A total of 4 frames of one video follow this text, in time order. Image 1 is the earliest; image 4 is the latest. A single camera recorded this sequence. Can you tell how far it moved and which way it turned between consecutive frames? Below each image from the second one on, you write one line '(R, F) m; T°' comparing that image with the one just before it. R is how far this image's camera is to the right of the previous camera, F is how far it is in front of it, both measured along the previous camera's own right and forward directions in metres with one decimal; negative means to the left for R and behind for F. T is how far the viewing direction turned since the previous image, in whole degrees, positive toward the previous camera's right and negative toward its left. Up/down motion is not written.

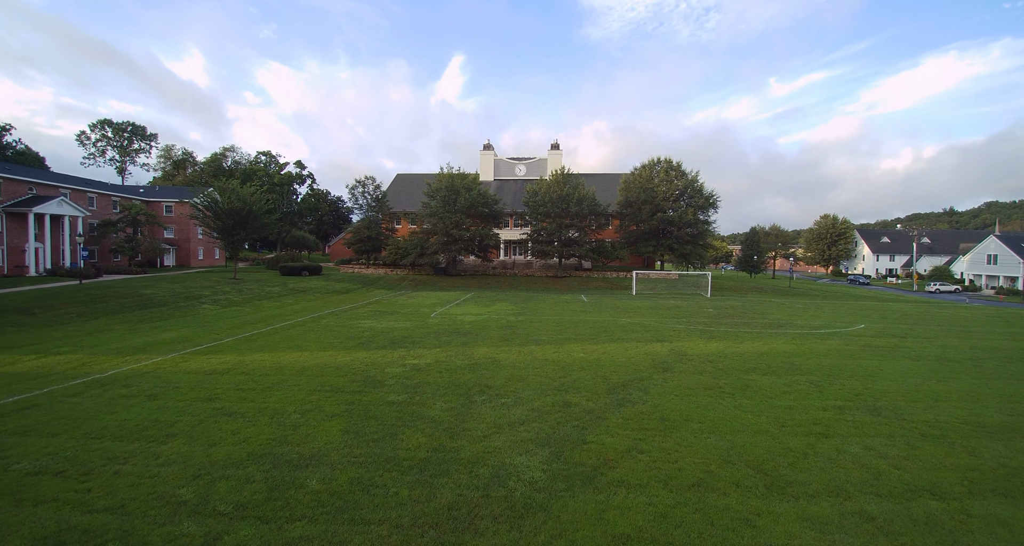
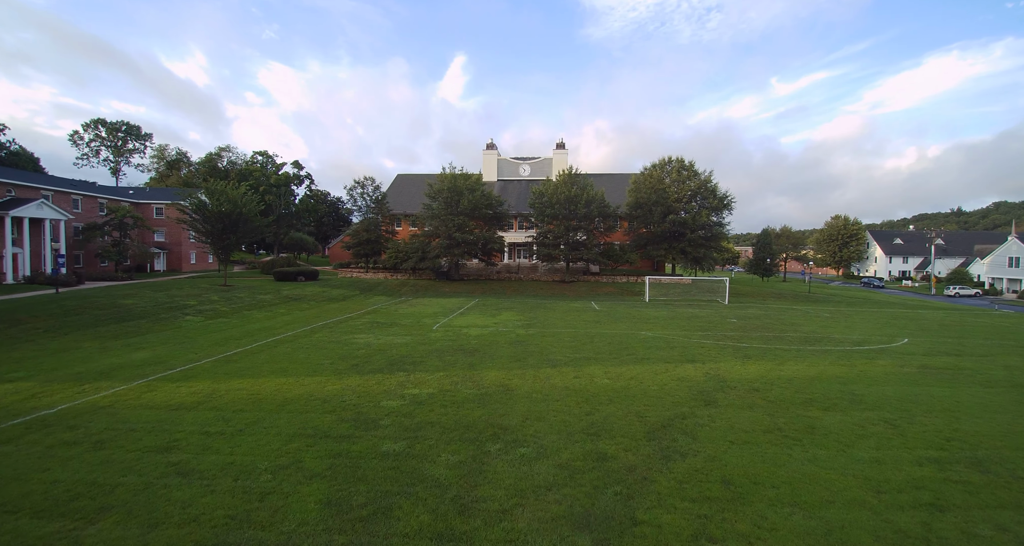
(-0.3, +1.5) m; 0°
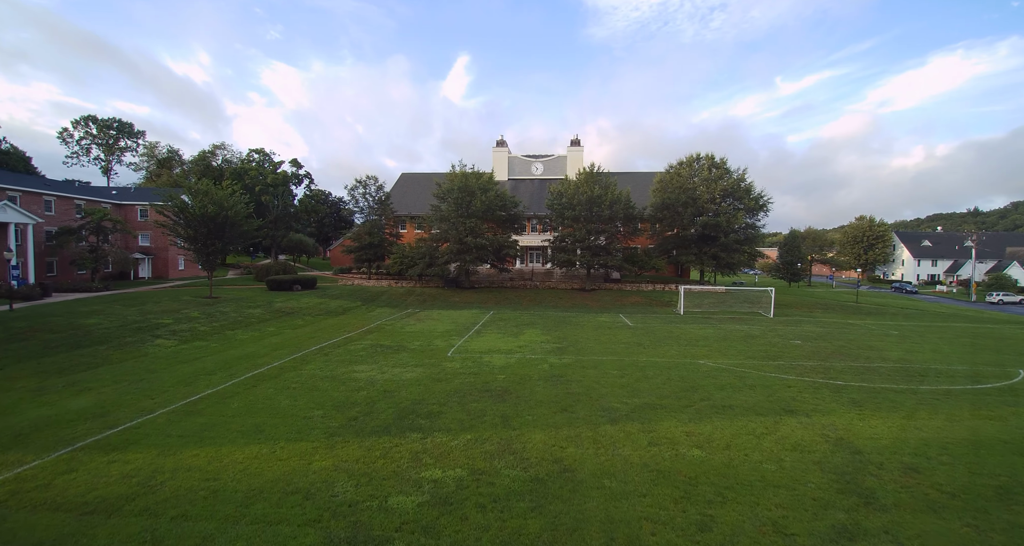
(-0.9, +2.8) m; 0°
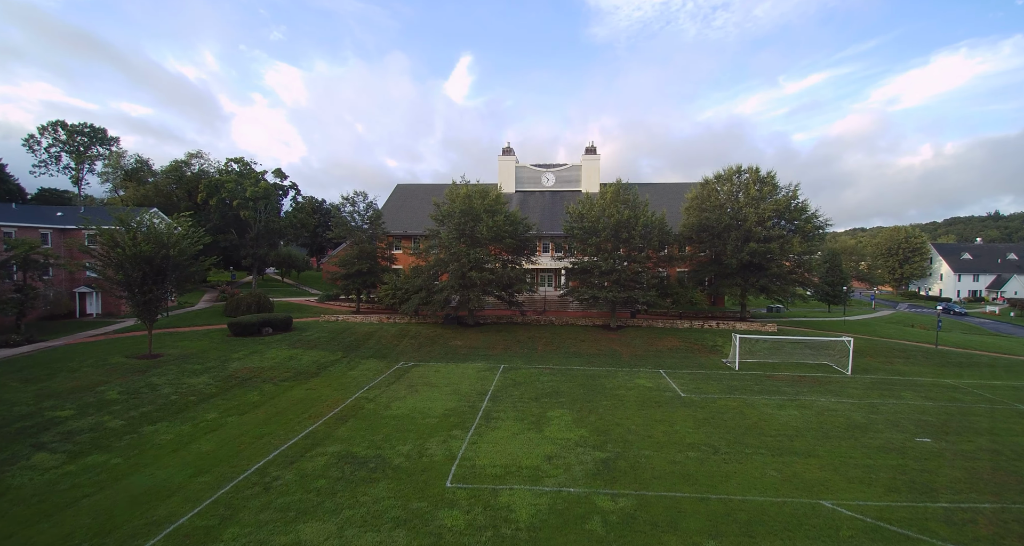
(-0.6, +4.6) m; 0°
